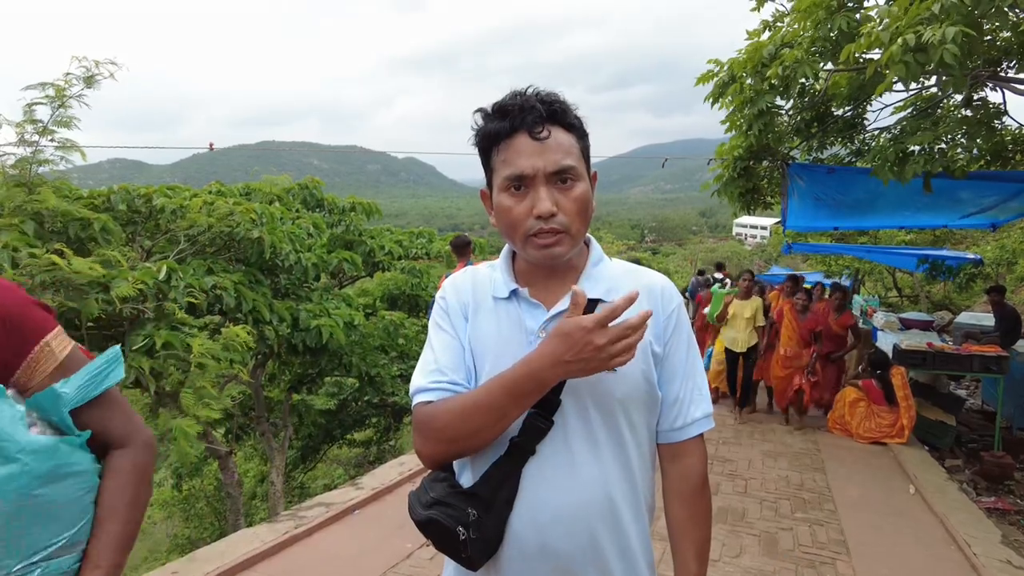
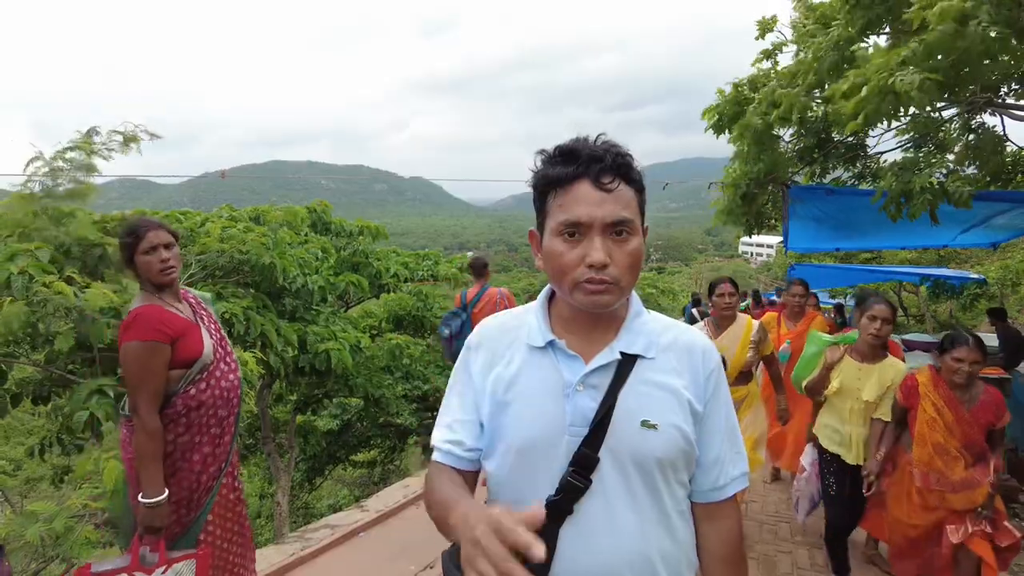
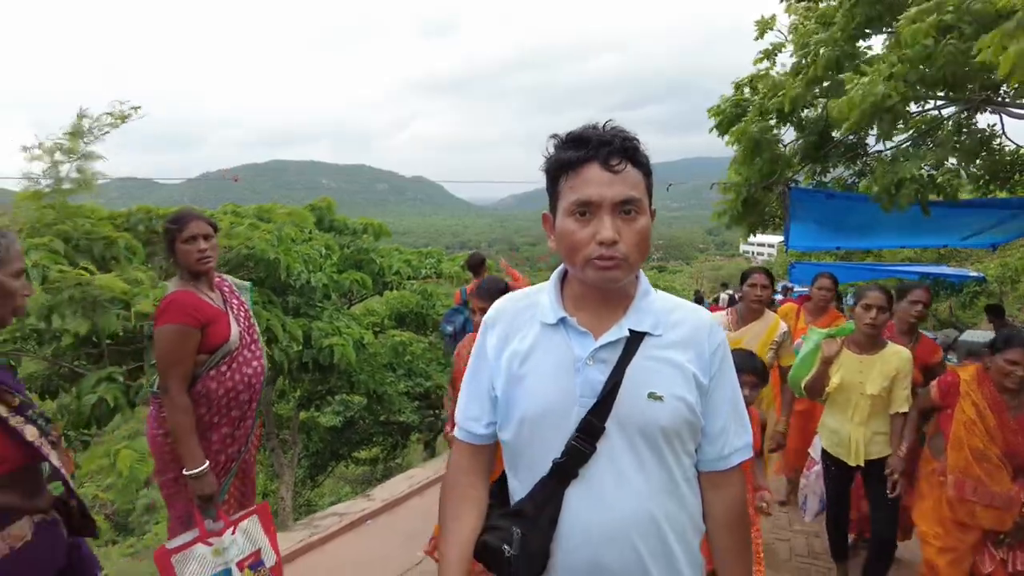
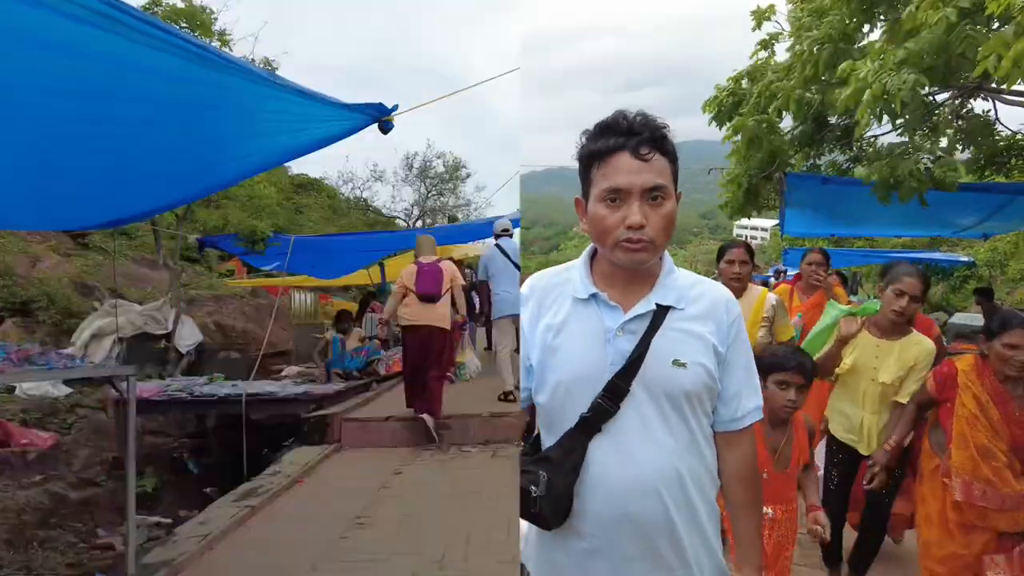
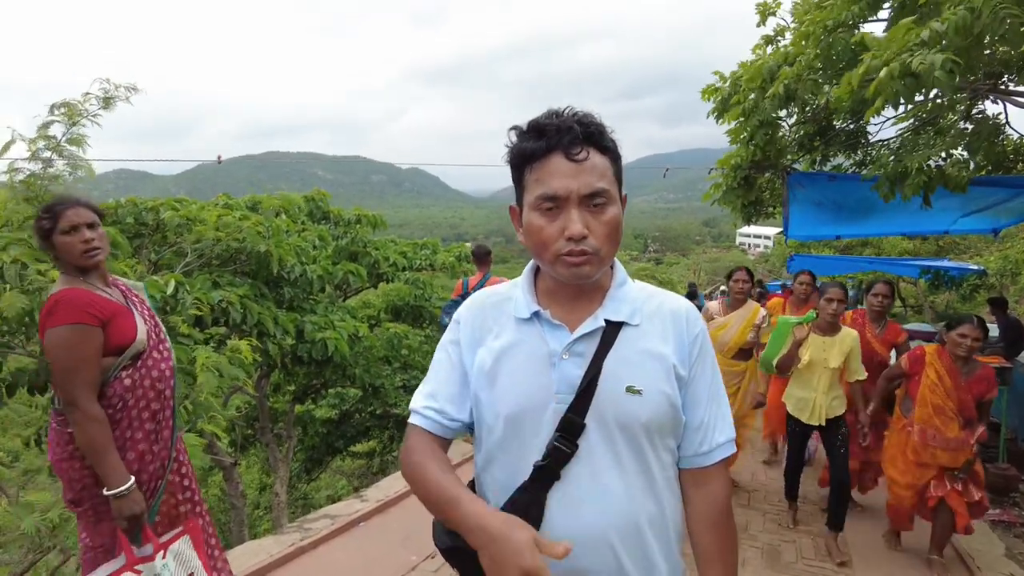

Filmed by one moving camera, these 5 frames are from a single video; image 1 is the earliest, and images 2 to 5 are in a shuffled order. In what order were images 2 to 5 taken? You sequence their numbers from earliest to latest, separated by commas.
5, 2, 3, 4
